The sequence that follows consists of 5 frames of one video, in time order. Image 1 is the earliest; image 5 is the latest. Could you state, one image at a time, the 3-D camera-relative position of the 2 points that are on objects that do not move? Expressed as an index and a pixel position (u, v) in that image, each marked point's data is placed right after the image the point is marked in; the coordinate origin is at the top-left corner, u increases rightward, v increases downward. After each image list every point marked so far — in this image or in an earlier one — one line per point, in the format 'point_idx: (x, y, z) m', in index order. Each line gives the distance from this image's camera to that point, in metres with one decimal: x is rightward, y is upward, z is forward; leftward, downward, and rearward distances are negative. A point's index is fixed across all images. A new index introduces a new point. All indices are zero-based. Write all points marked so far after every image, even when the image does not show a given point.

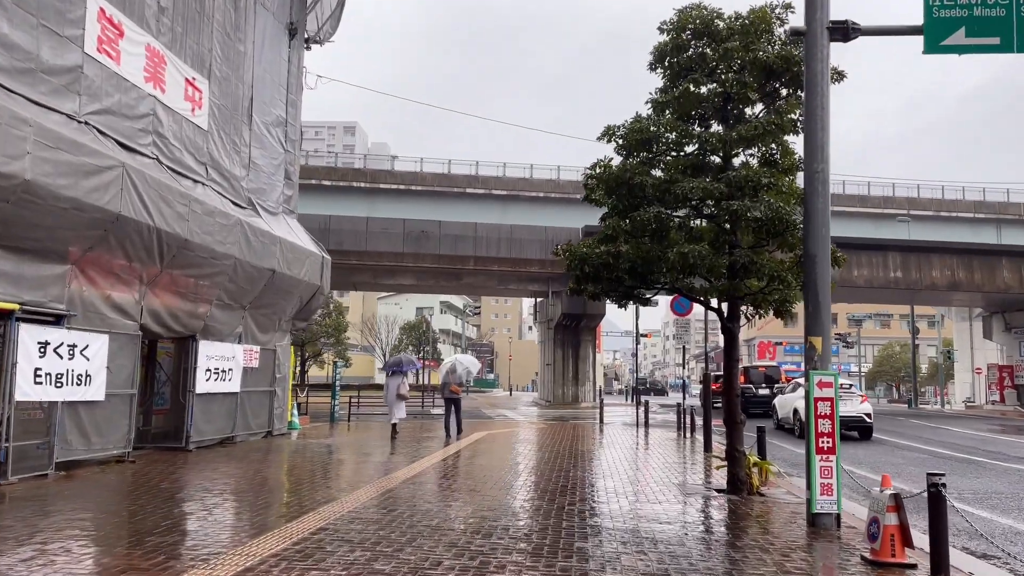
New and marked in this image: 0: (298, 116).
0: (-4.7, +3.8, +17.7) m
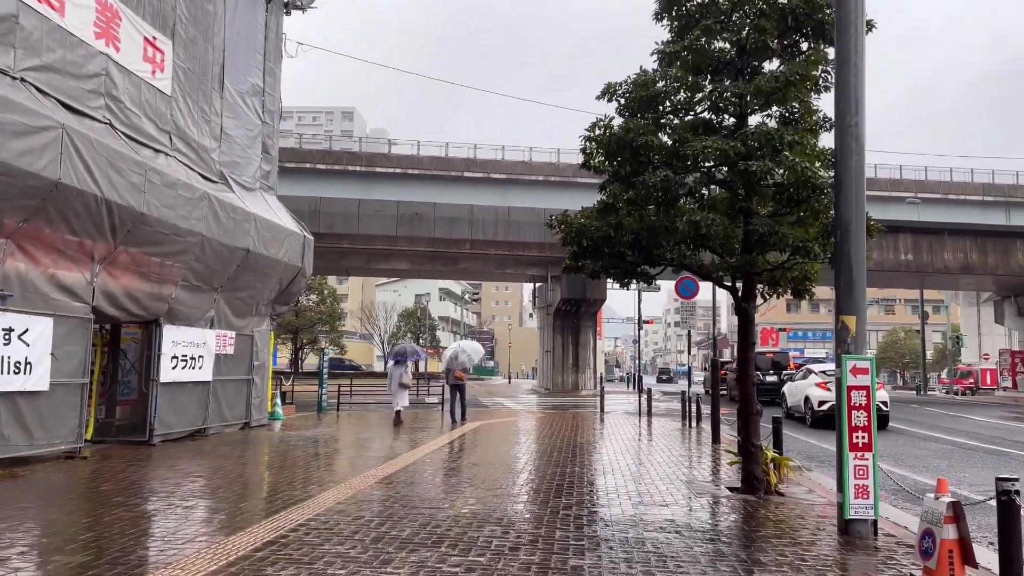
0: (-4.8, +4.1, +16.5) m
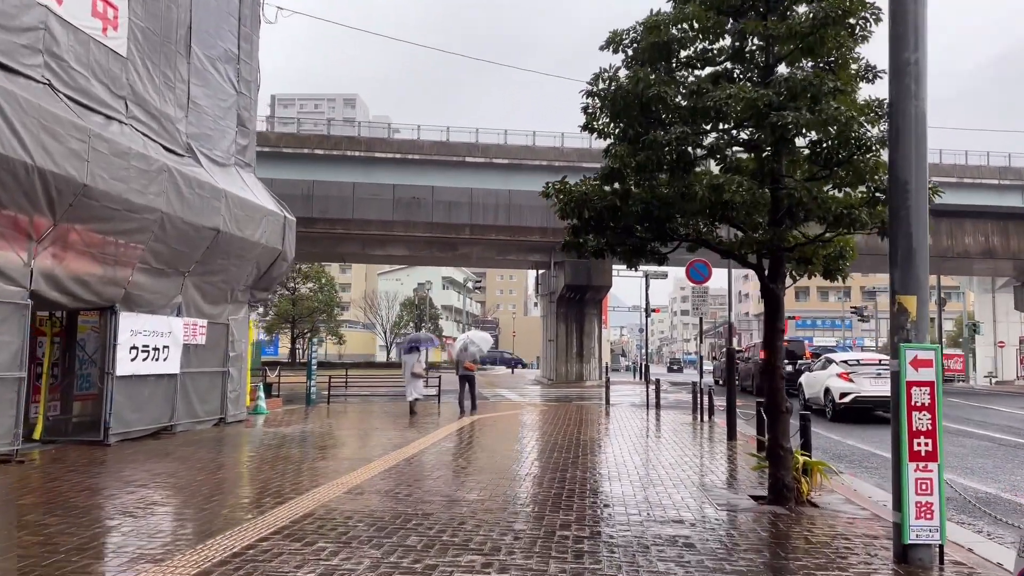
0: (-4.9, +4.4, +15.2) m
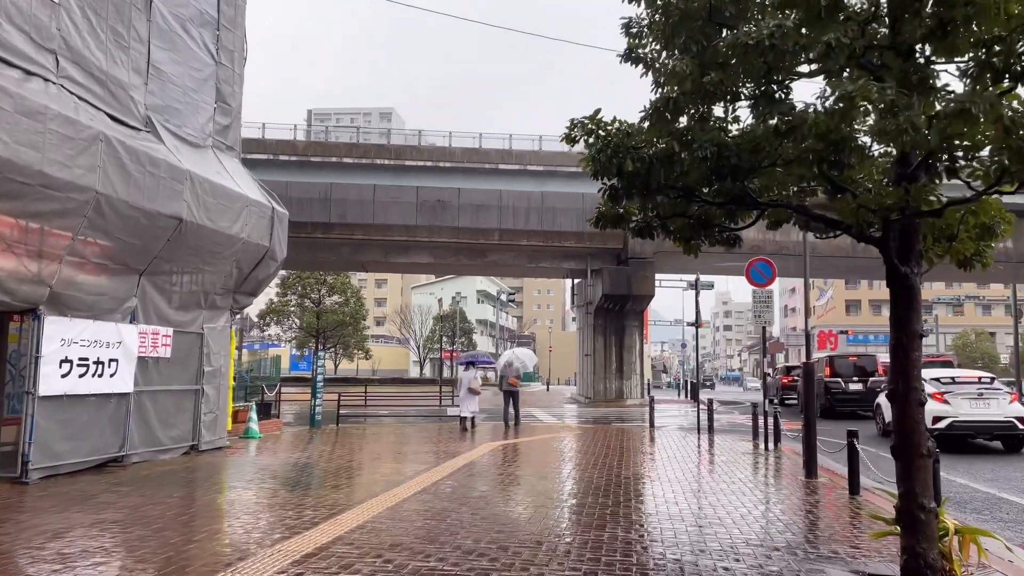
0: (-4.4, +4.4, +13.1) m
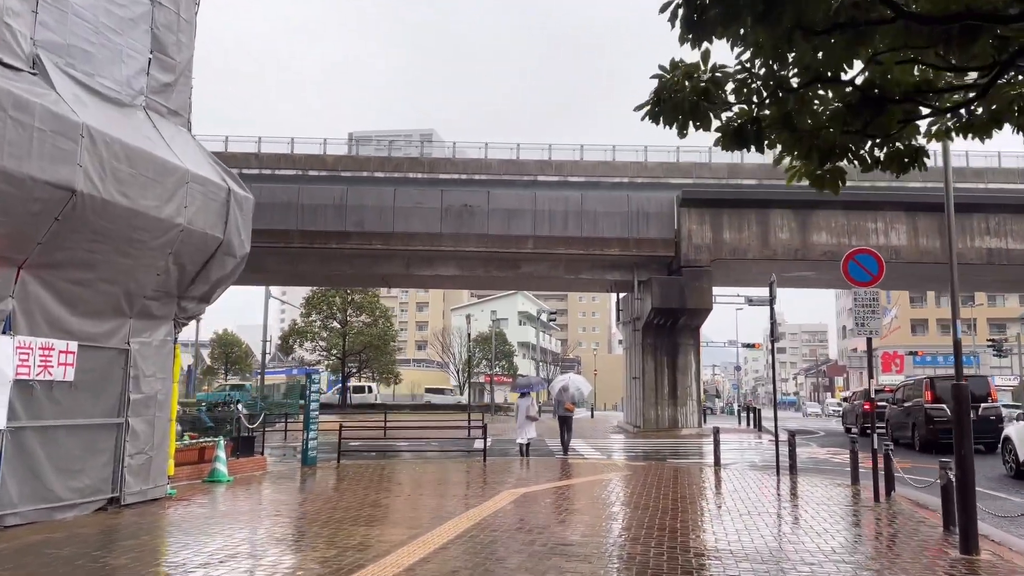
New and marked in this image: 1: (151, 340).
0: (-4.2, +4.3, +10.4) m
1: (-4.3, -0.6, +9.6) m
